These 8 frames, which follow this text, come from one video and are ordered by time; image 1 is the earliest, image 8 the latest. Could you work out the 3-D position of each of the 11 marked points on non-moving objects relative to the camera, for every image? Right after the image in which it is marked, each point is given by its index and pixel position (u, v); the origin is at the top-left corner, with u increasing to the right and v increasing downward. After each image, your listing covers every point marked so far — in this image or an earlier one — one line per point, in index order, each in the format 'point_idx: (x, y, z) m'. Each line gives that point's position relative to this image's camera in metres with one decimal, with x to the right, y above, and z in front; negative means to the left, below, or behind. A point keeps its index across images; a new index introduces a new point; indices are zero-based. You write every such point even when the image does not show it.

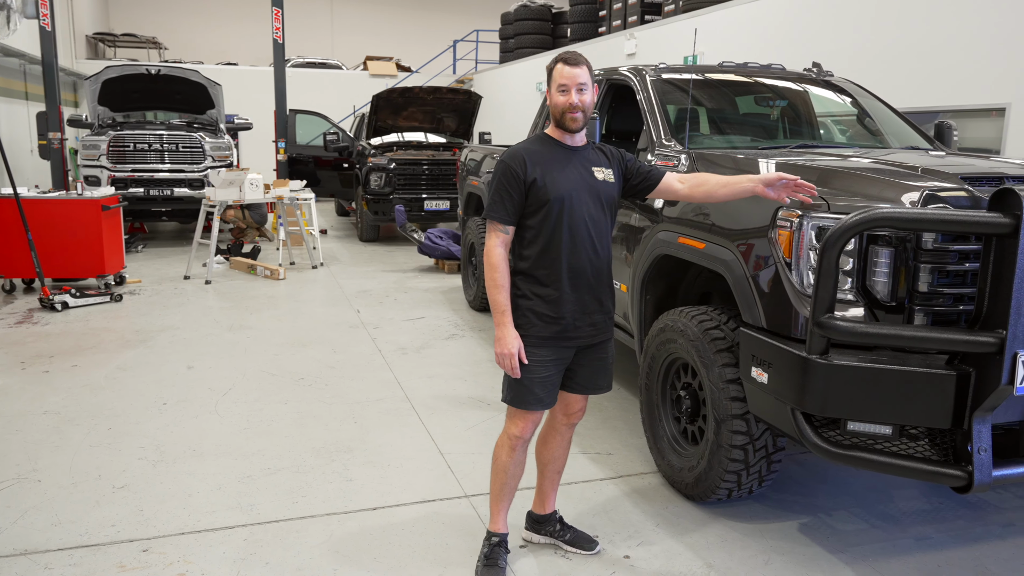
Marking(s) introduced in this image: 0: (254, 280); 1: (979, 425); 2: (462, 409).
0: (-2.5, +0.1, +7.6) m
1: (+1.3, -0.4, +2.2) m
2: (-0.3, -0.6, +4.0) m
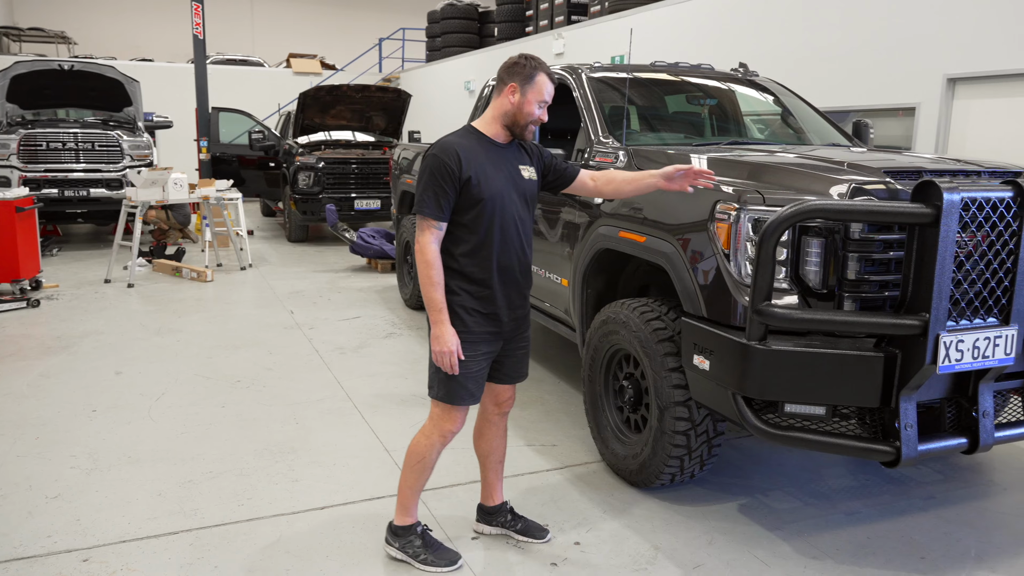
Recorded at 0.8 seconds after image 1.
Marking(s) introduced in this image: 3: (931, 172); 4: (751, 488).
0: (-3.1, 0.0, +7.4) m
1: (+1.2, -0.3, +2.3) m
2: (-0.5, -0.6, +4.0) m
3: (+1.4, +0.4, +2.7) m
4: (+0.9, -0.8, +3.1) m
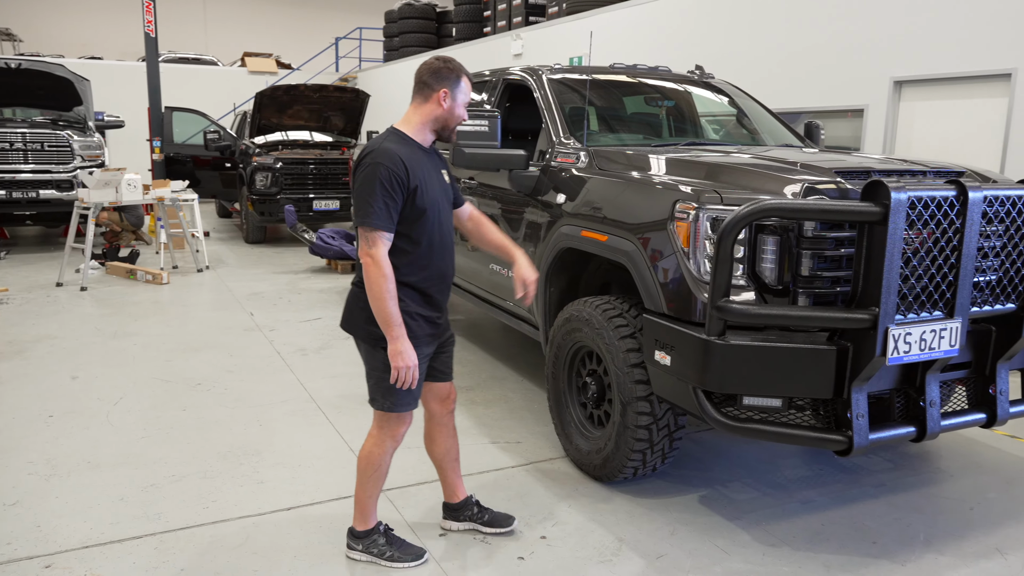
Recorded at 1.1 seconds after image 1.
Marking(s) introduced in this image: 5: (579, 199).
0: (-3.4, 0.0, +7.2) m
1: (+1.1, -0.3, +2.4) m
2: (-0.7, -0.6, +4.0) m
3: (+1.3, +0.4, +2.8) m
4: (+0.8, -0.8, +3.2) m
5: (+0.2, +0.4, +3.4) m
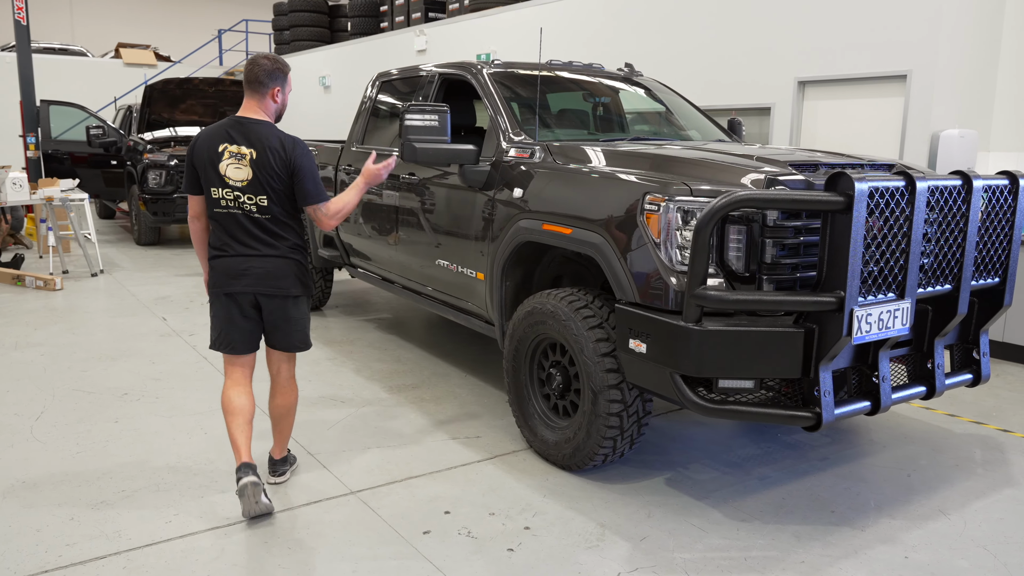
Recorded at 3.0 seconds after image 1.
0: (-4.1, 0.0, +6.7) m
1: (+1.0, -0.3, +2.6) m
2: (-1.0, -0.6, +3.9) m
3: (+1.2, +0.5, +2.9) m
4: (+0.7, -0.7, +3.3) m
5: (+0.1, +0.4, +3.4) m
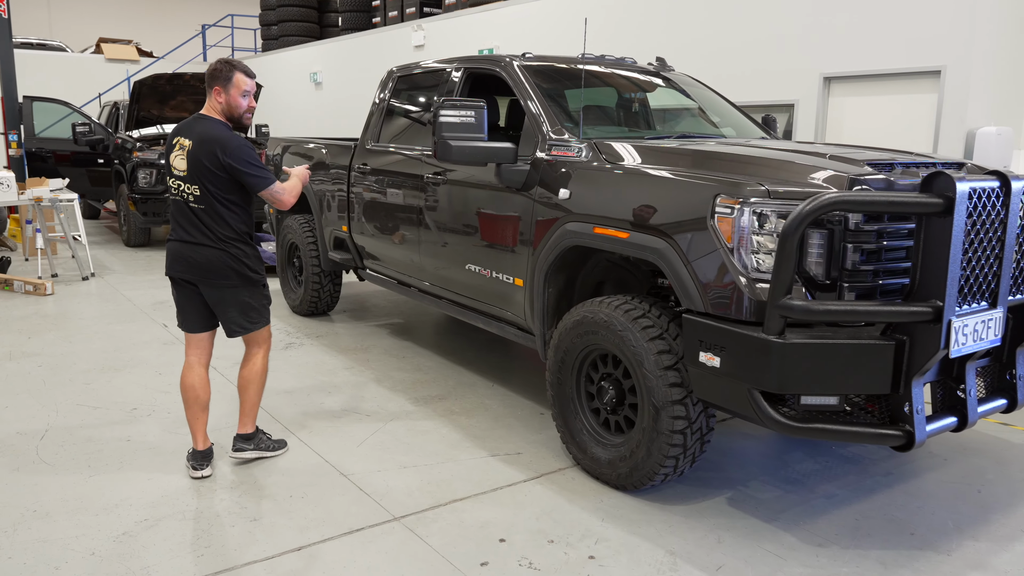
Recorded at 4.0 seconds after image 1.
0: (-4.0, -0.1, +6.4) m
1: (+1.2, -0.3, +2.4) m
2: (-0.8, -0.6, +3.7) m
3: (+1.4, +0.4, +2.8) m
4: (+0.9, -0.8, +3.1) m
5: (+0.2, +0.4, +3.2) m
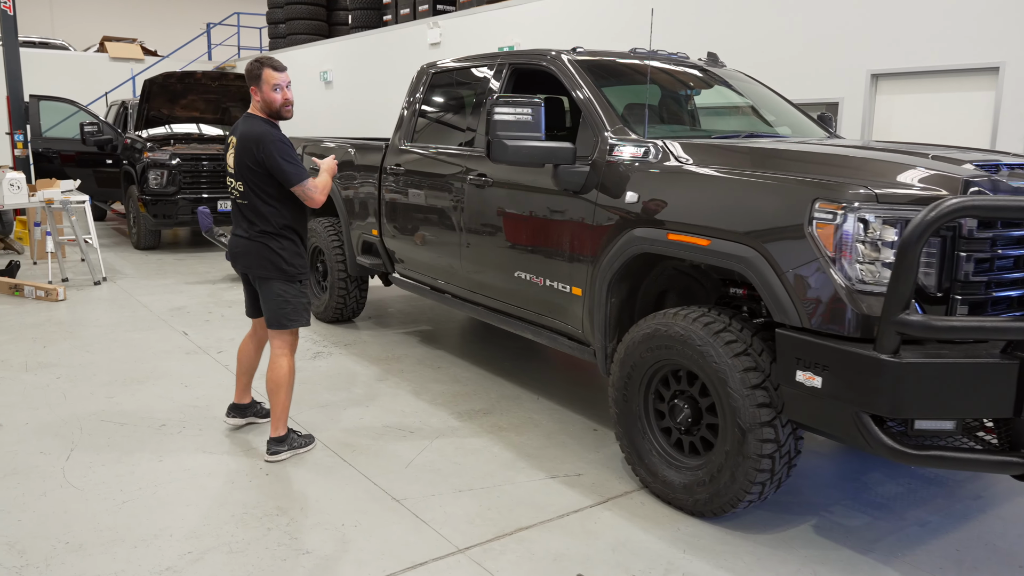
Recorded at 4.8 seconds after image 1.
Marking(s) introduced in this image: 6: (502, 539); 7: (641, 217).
0: (-3.8, -0.1, +6.2) m
1: (+1.5, -0.3, +2.2) m
2: (-0.5, -0.7, +3.4) m
3: (+1.6, +0.4, +2.6) m
4: (+1.1, -0.8, +2.9) m
5: (+0.5, +0.3, +3.0) m
6: (0.0, -0.8, +2.6) m
7: (+0.5, +0.3, +3.0) m
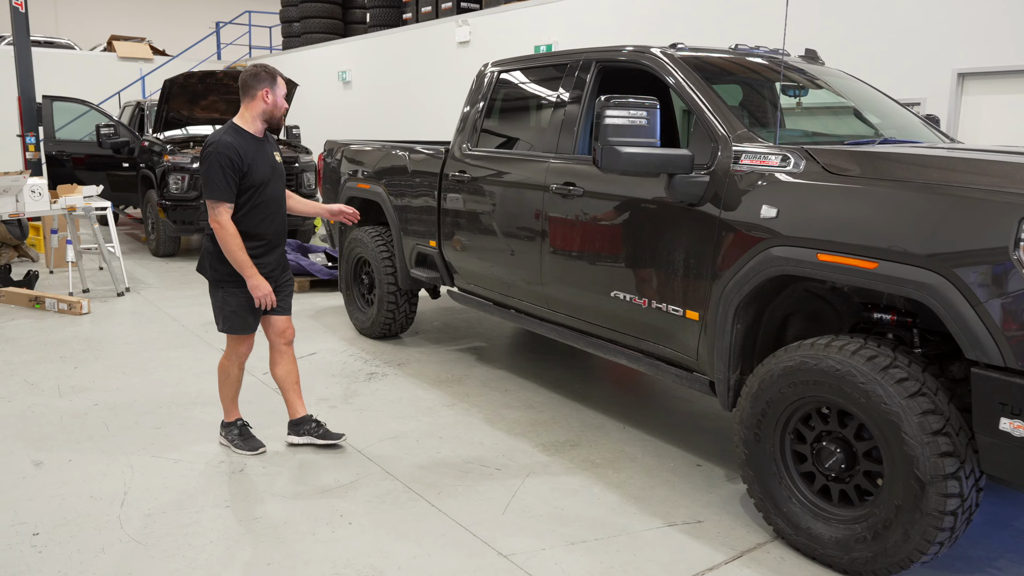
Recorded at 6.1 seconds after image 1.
0: (-3.4, -0.2, +5.8) m
1: (+1.9, -0.4, +1.9) m
2: (-0.2, -0.8, +3.1) m
3: (+2.0, +0.3, +2.2) m
4: (+1.5, -0.9, +2.6) m
5: (+0.9, +0.2, +2.6) m
6: (+0.4, -0.9, +2.3) m
7: (+0.9, +0.2, +2.6) m
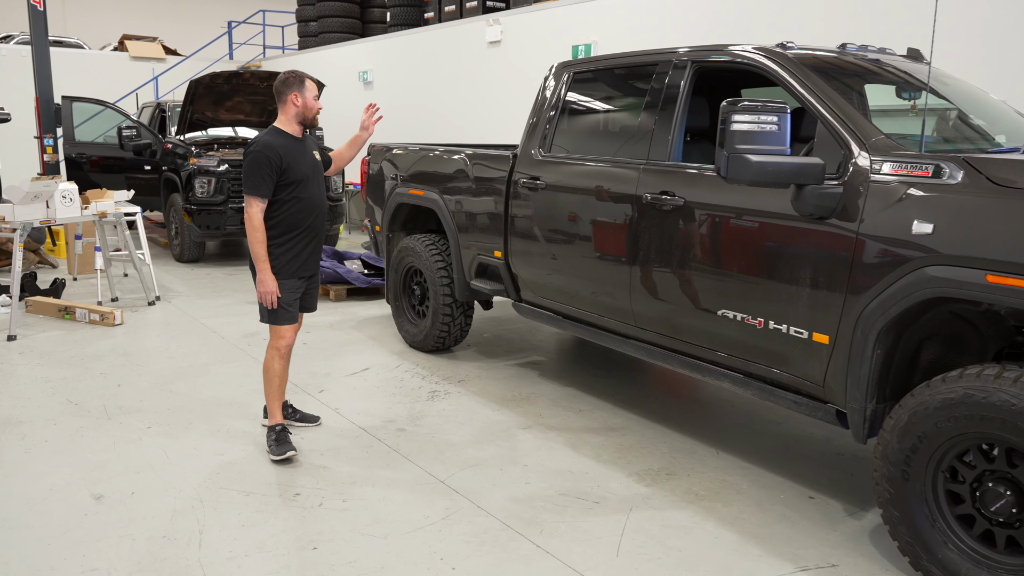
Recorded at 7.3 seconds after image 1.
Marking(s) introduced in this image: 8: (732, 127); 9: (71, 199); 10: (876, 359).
0: (-3.0, -0.3, +5.5) m
1: (+2.2, -0.5, +1.6) m
2: (+0.2, -0.8, +2.8) m
3: (+2.4, +0.2, +2.0) m
4: (+1.9, -0.9, +2.3) m
5: (+1.2, +0.2, +2.4) m
6: (+0.7, -1.0, +2.0) m
7: (+1.2, +0.1, +2.4) m
8: (+0.7, +0.5, +2.5) m
9: (-3.2, +0.7, +5.8) m
10: (+1.2, -0.2, +2.6) m
